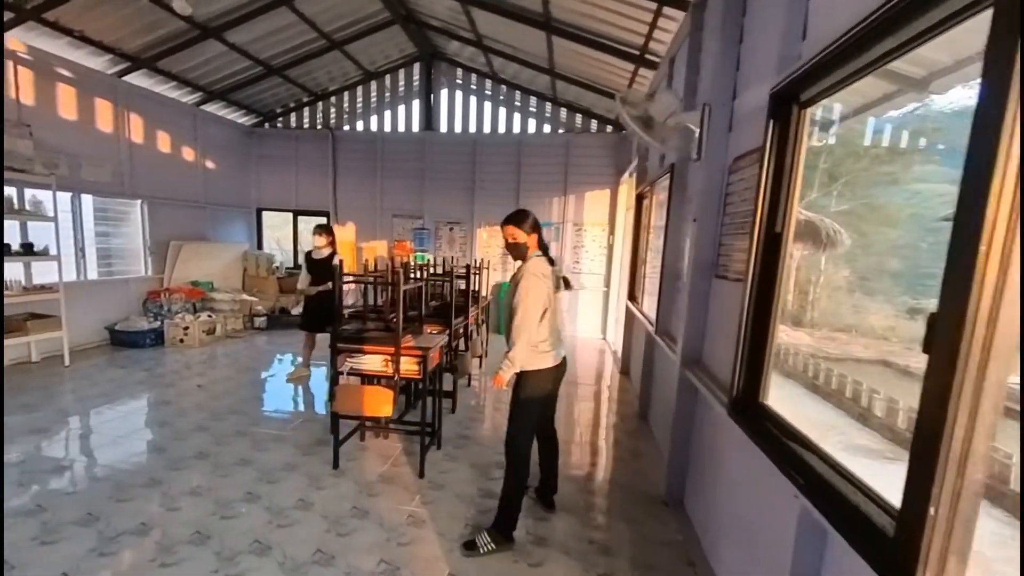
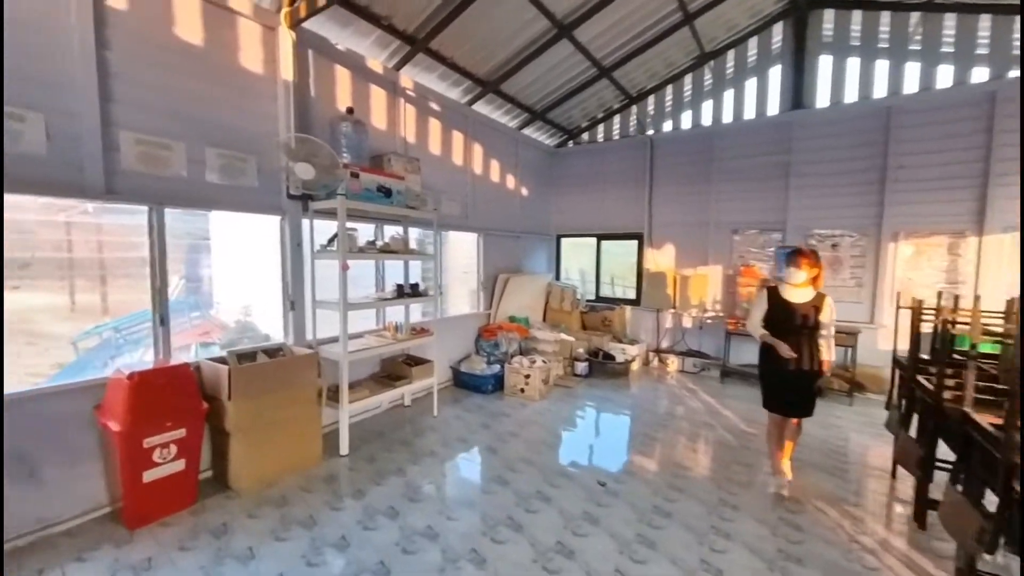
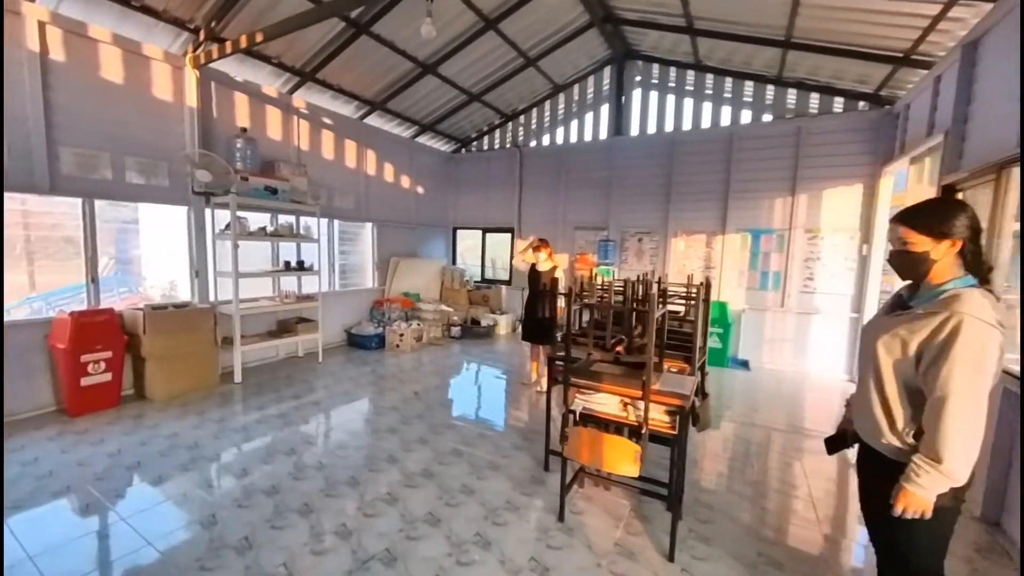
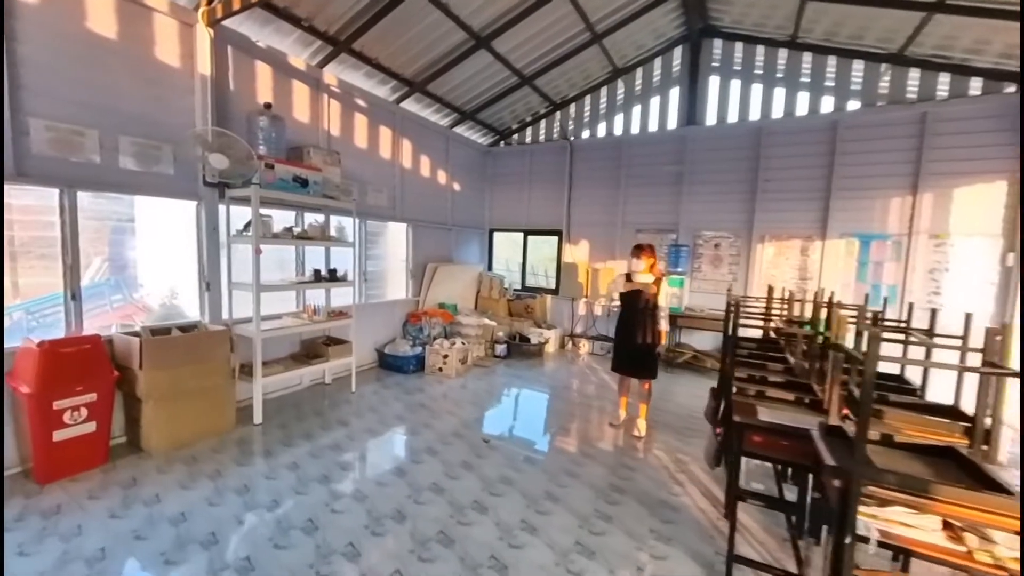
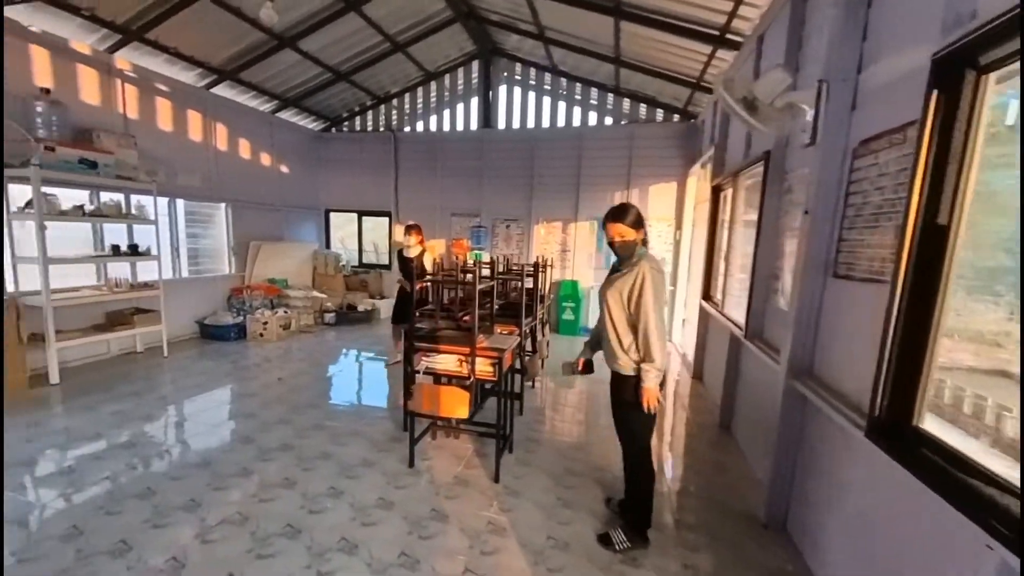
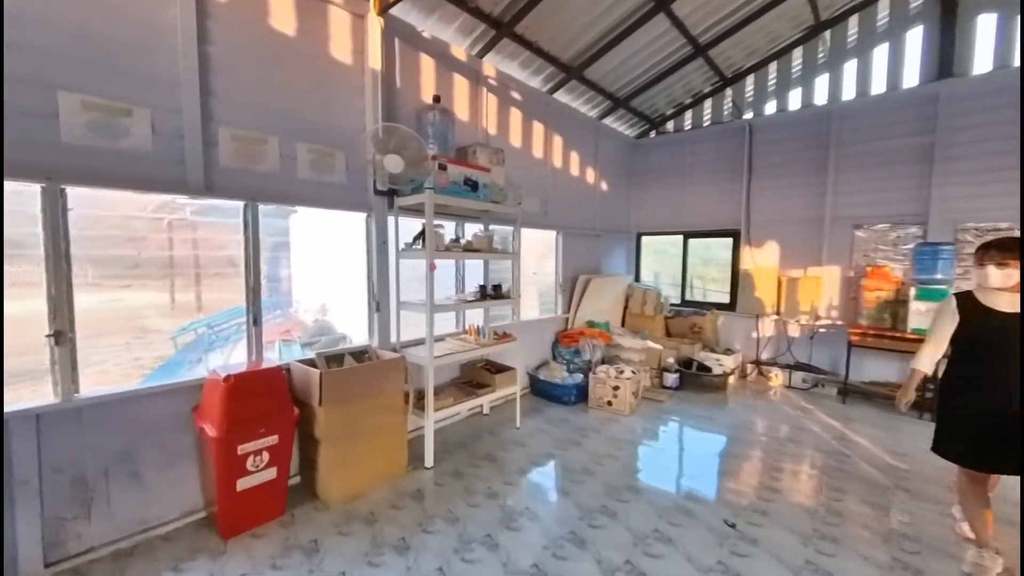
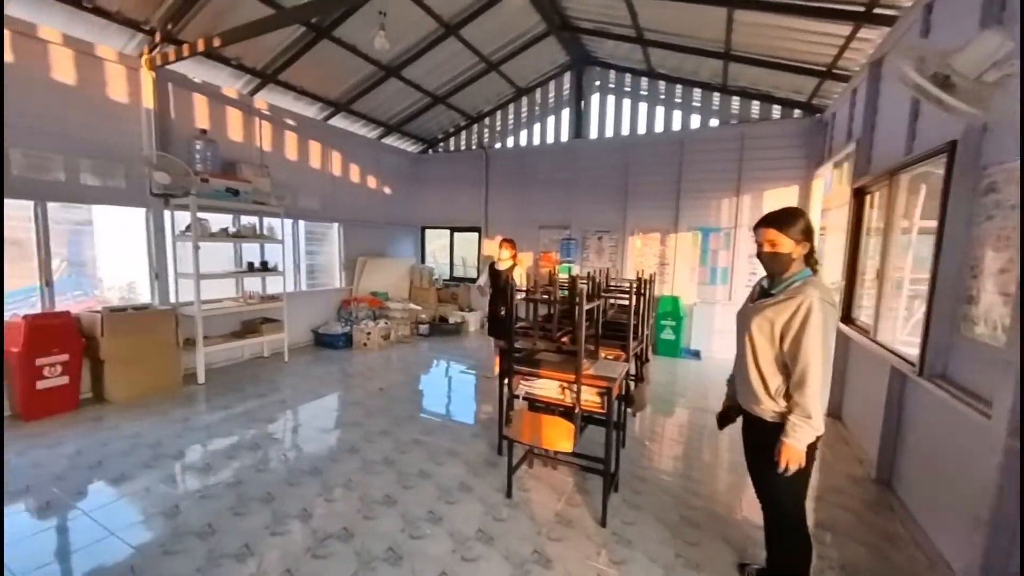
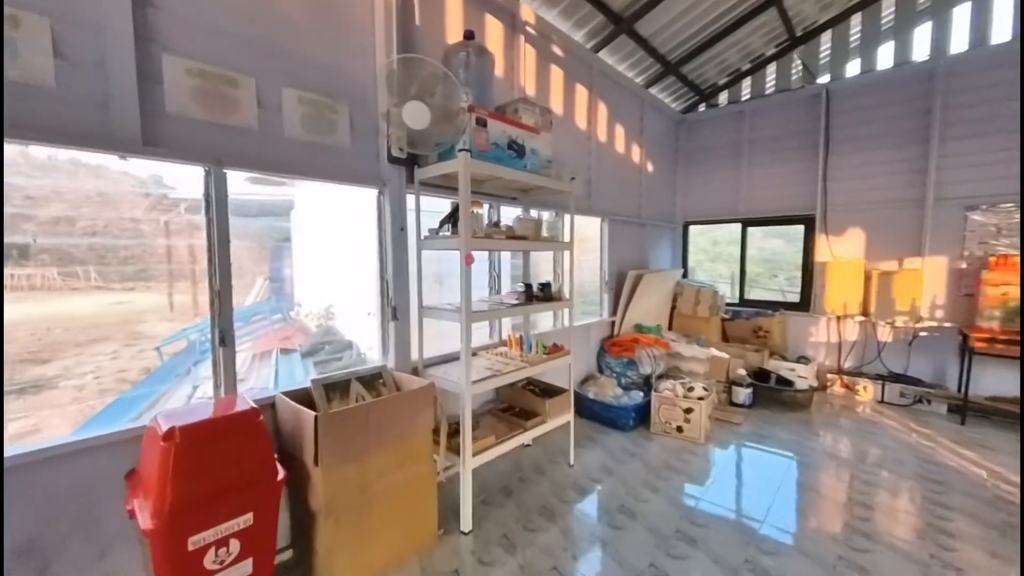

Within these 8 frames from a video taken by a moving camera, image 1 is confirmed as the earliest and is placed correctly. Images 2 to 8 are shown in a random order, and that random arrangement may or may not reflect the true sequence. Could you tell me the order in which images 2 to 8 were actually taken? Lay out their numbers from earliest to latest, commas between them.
5, 7, 3, 4, 2, 6, 8
